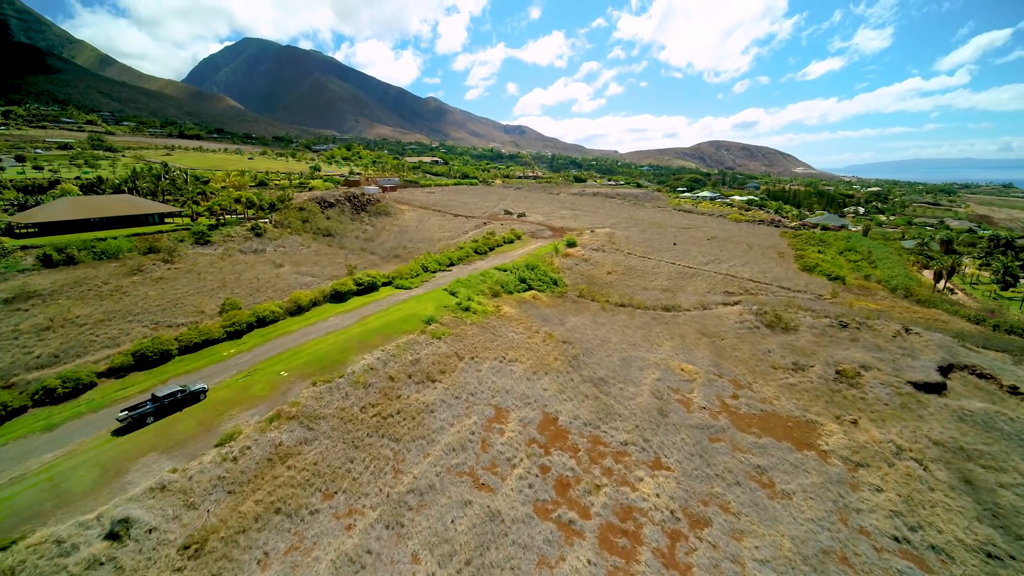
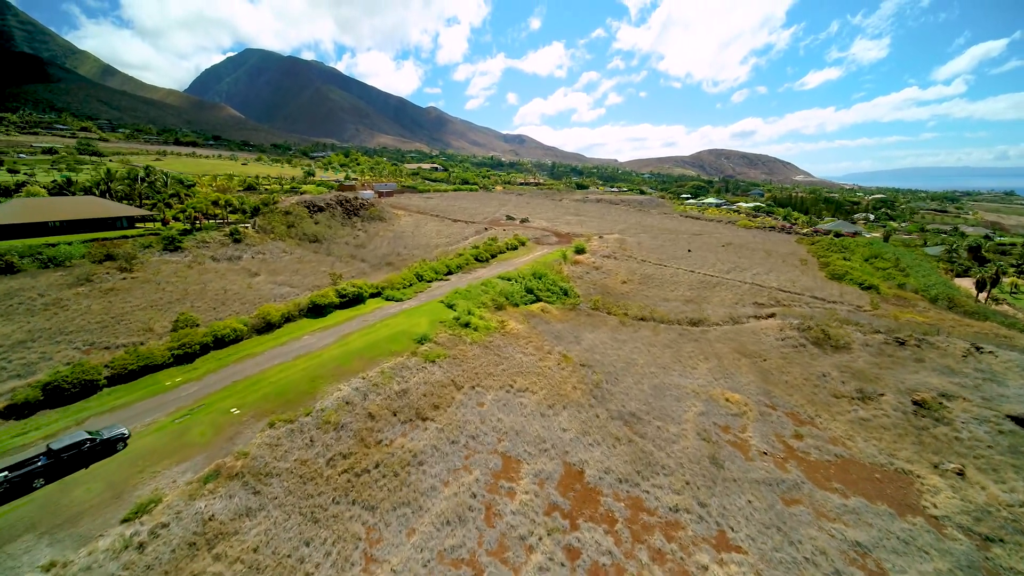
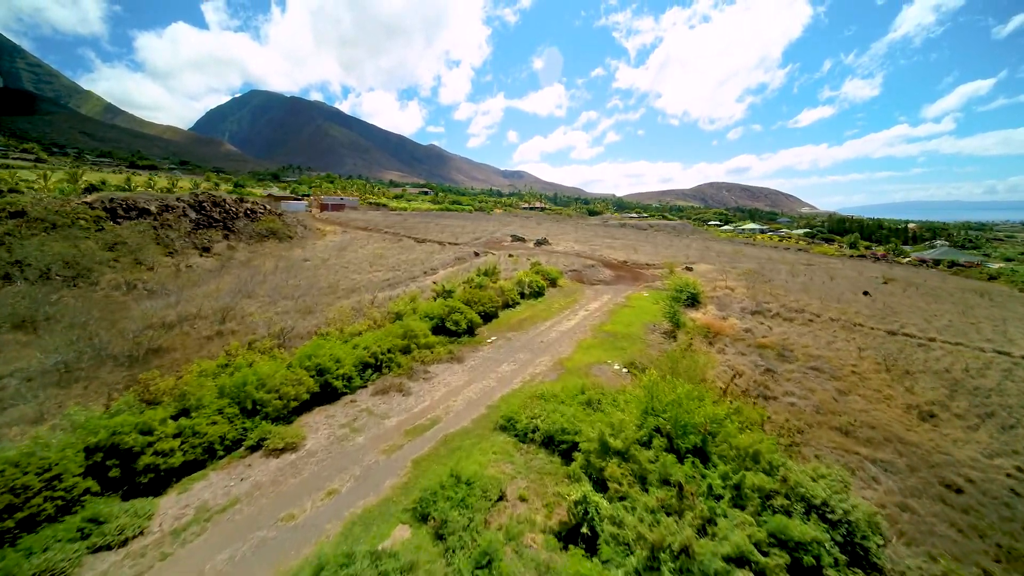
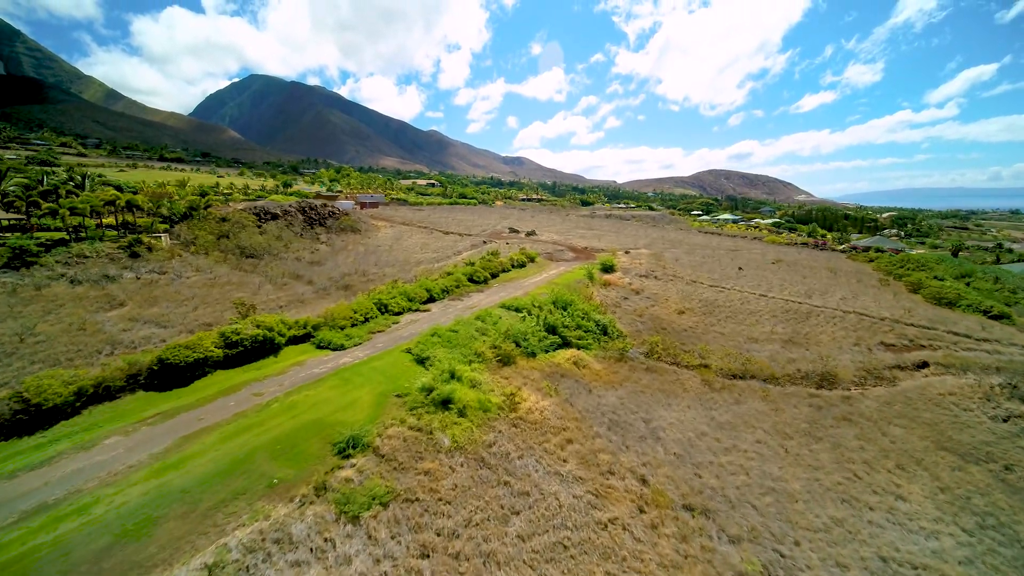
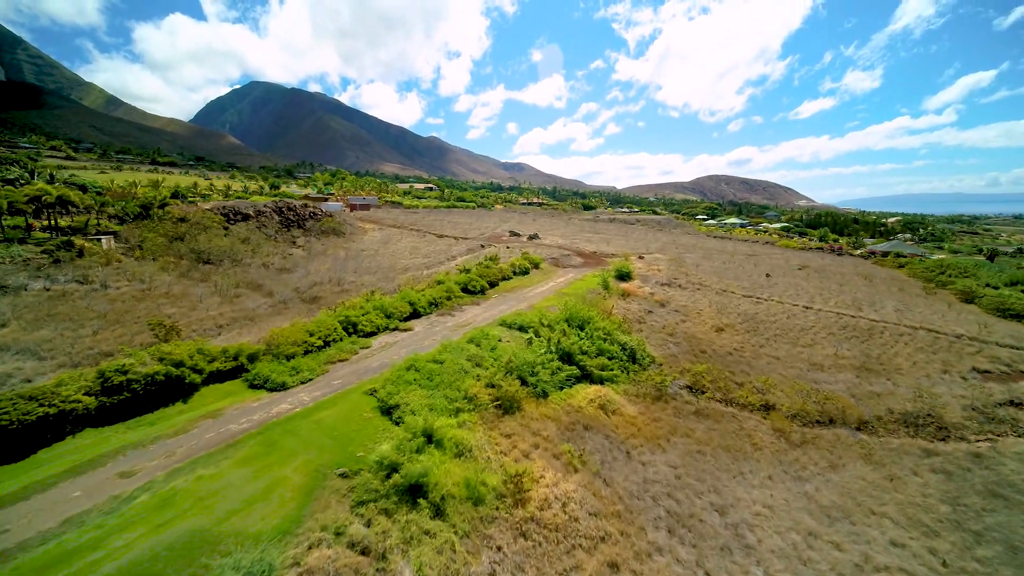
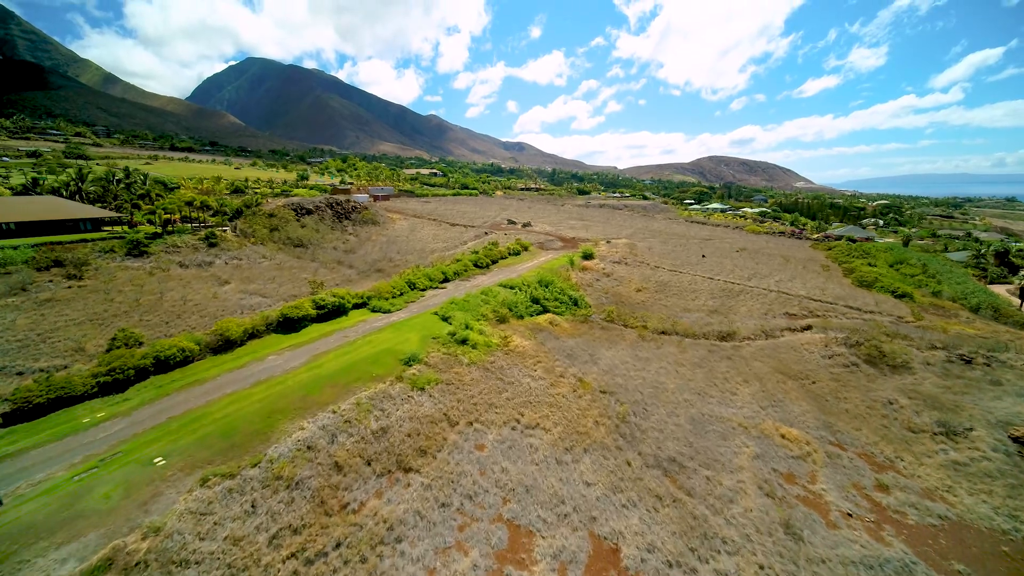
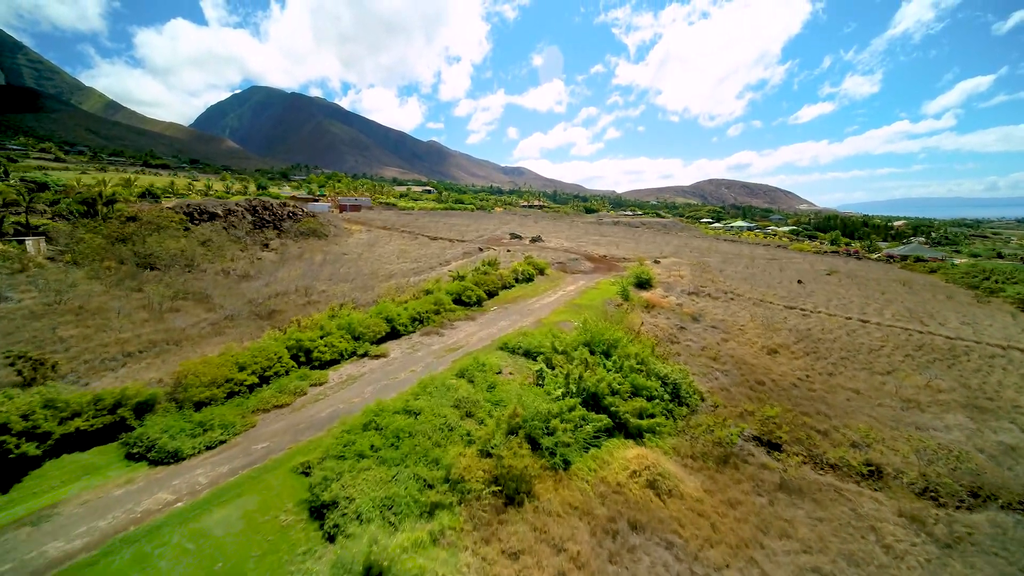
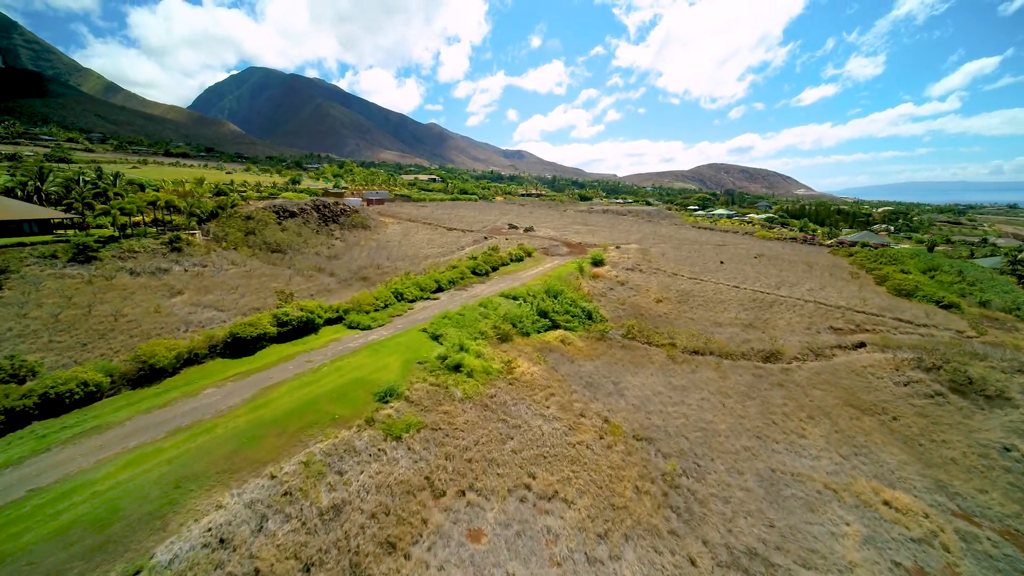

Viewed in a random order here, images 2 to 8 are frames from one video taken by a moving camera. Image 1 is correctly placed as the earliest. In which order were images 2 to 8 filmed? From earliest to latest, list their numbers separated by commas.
2, 6, 8, 4, 5, 7, 3
